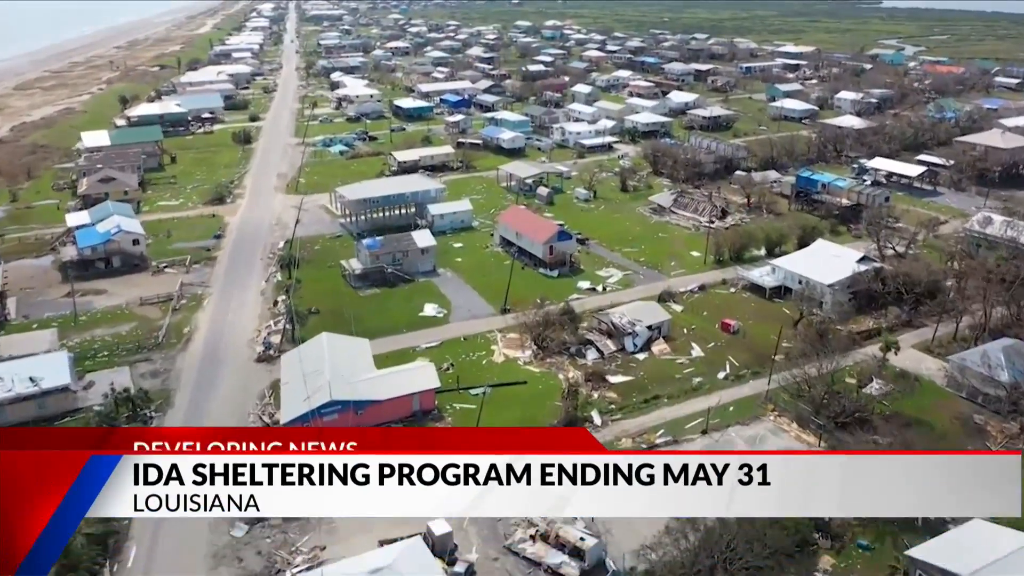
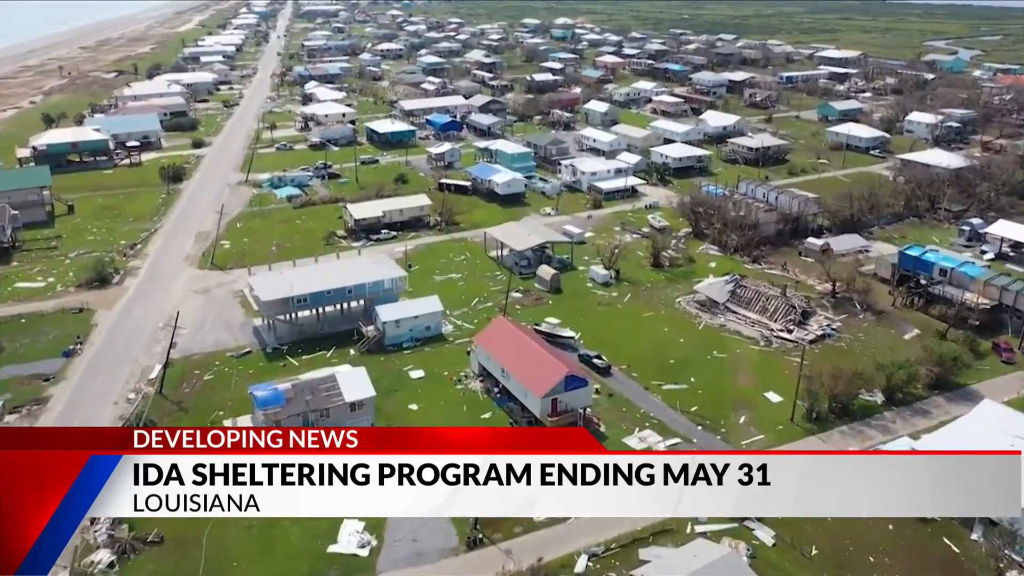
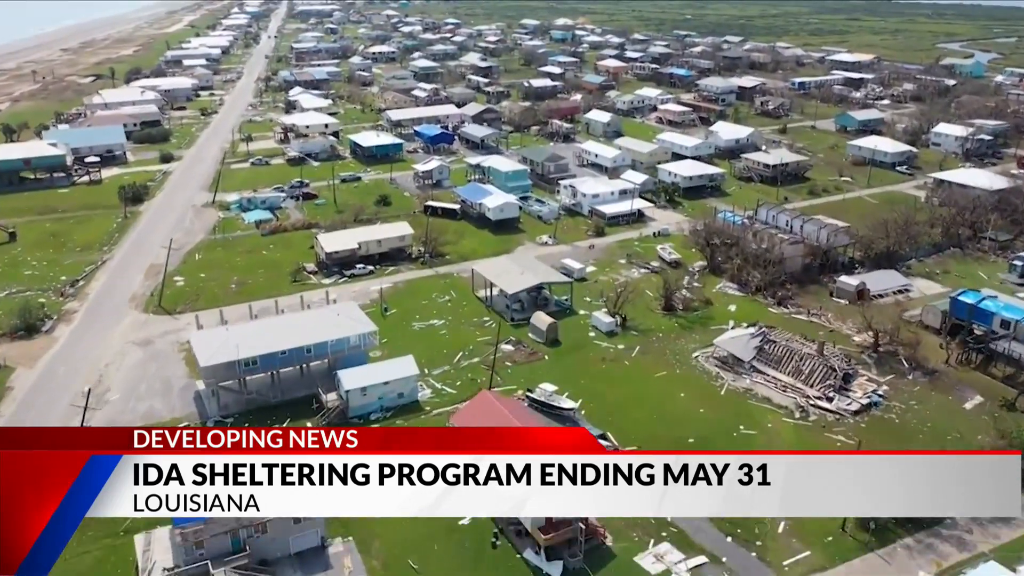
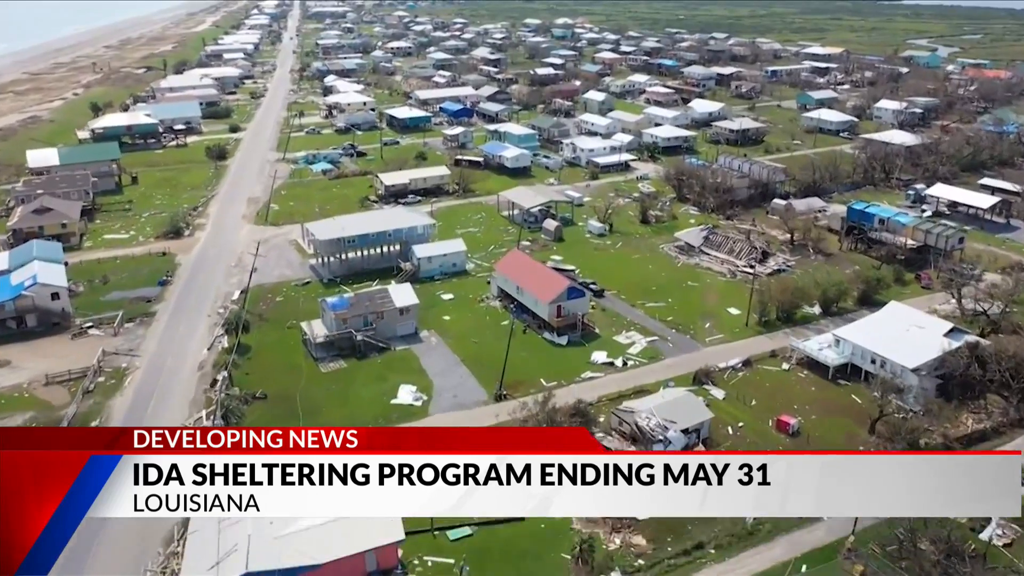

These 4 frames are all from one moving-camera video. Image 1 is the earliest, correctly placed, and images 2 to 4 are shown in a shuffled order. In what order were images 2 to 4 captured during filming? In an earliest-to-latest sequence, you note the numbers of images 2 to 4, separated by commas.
4, 2, 3
